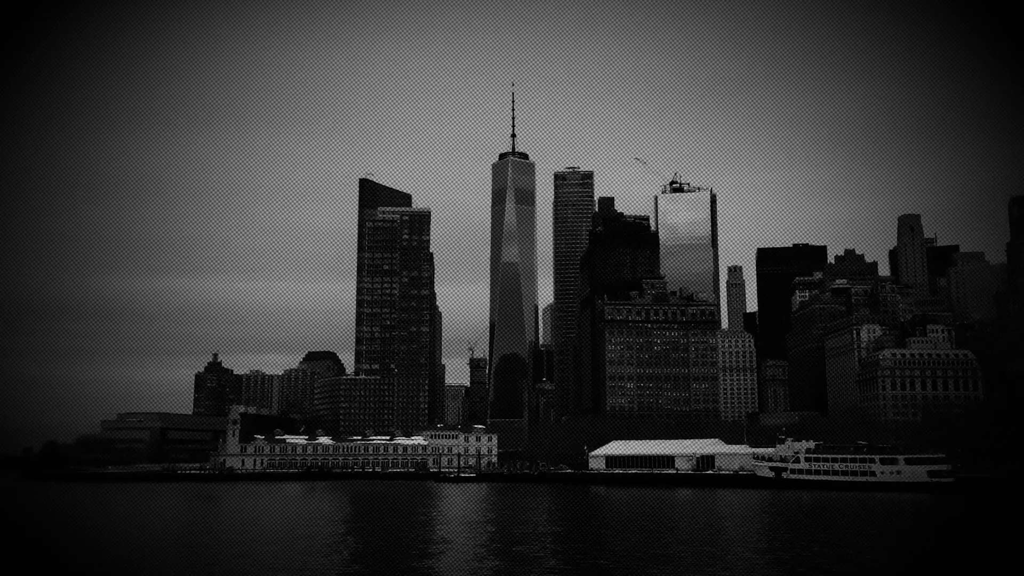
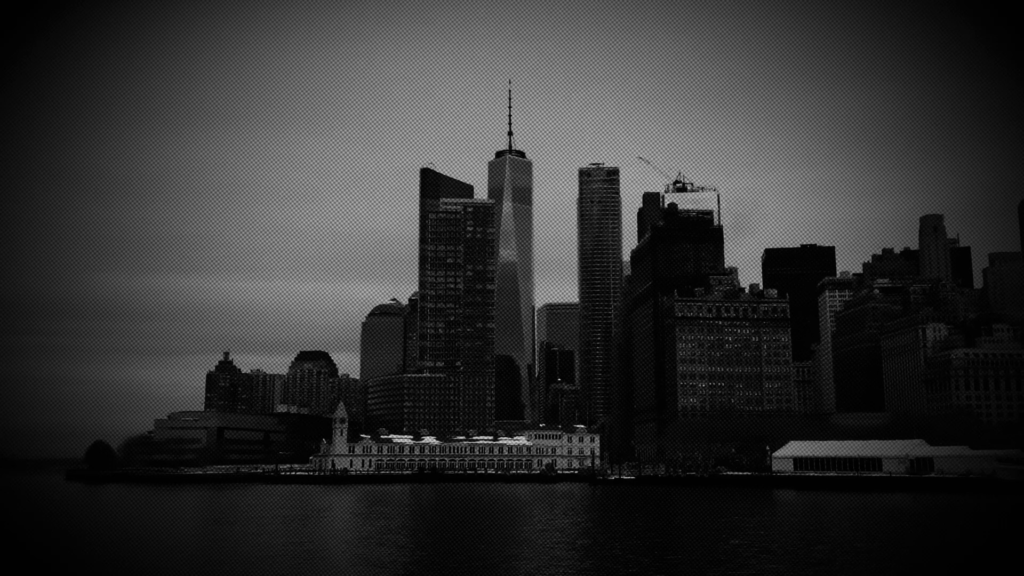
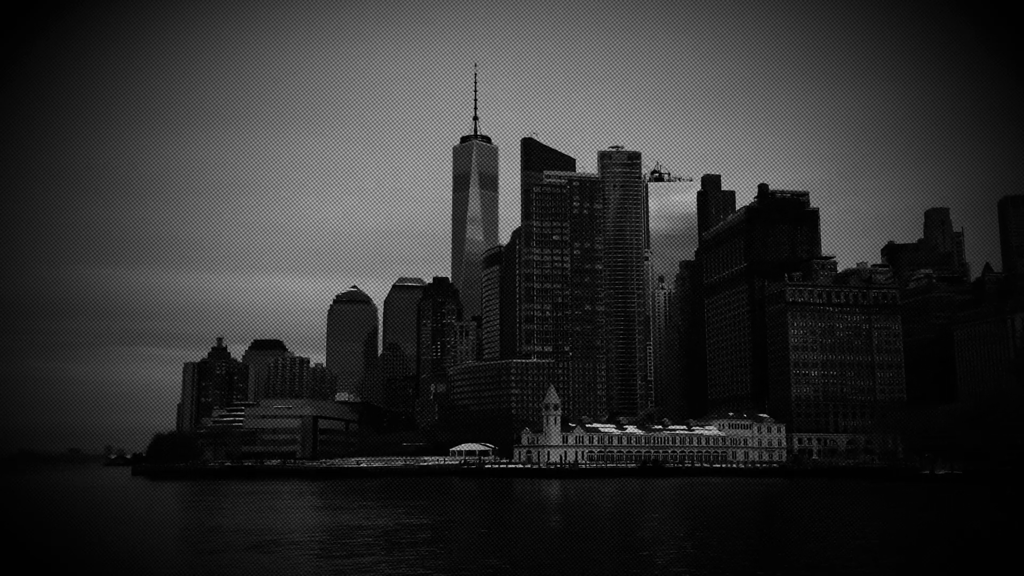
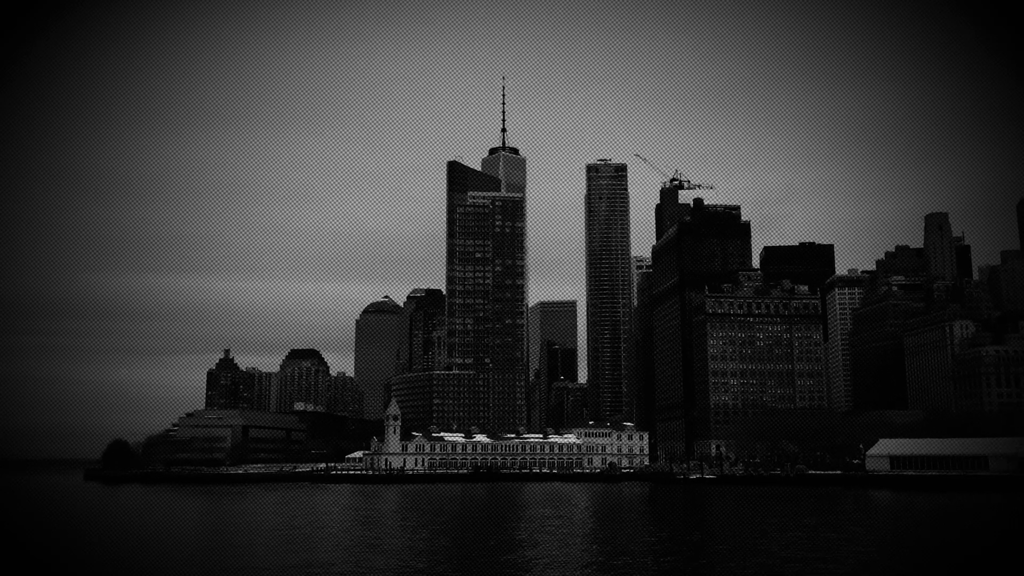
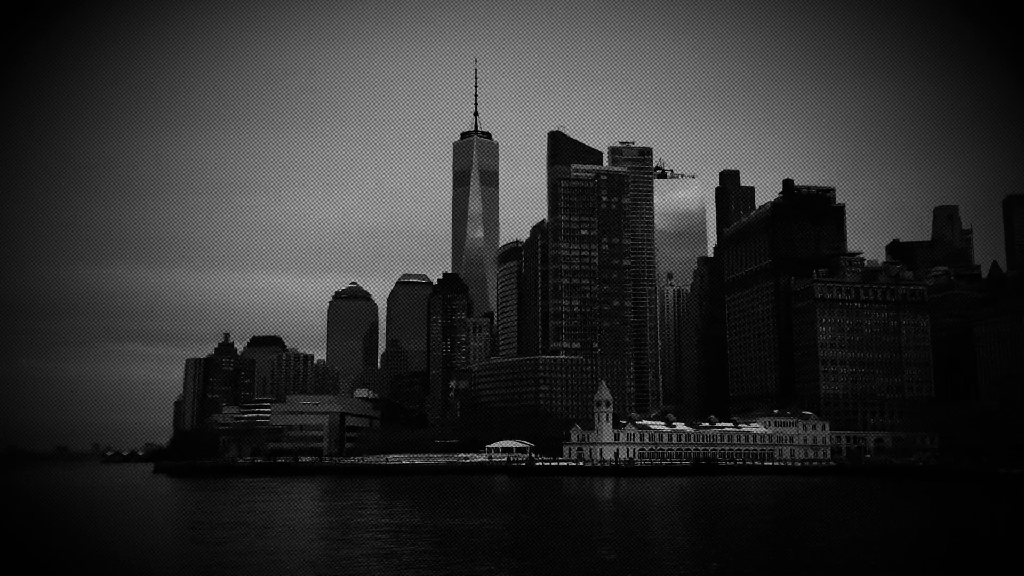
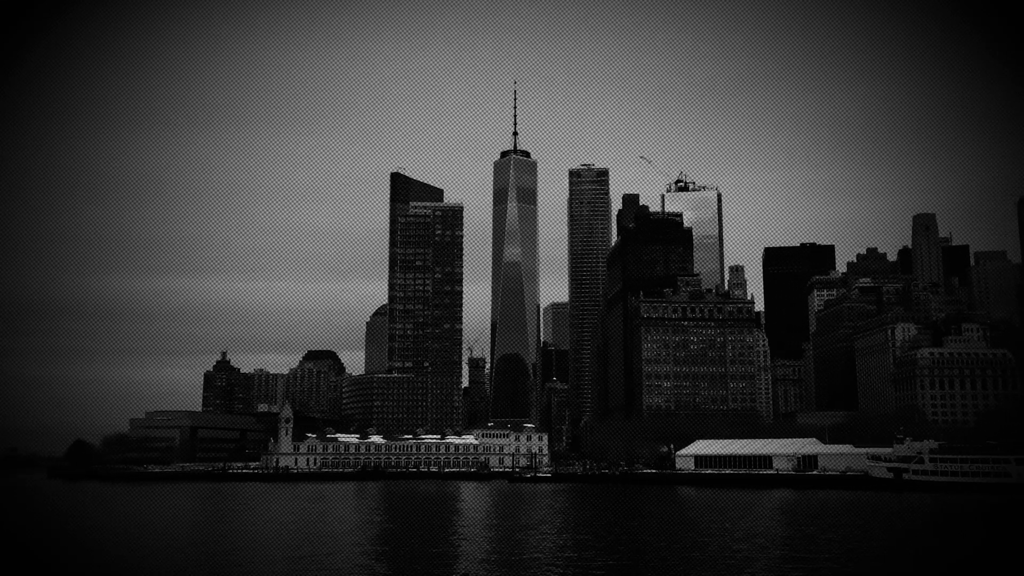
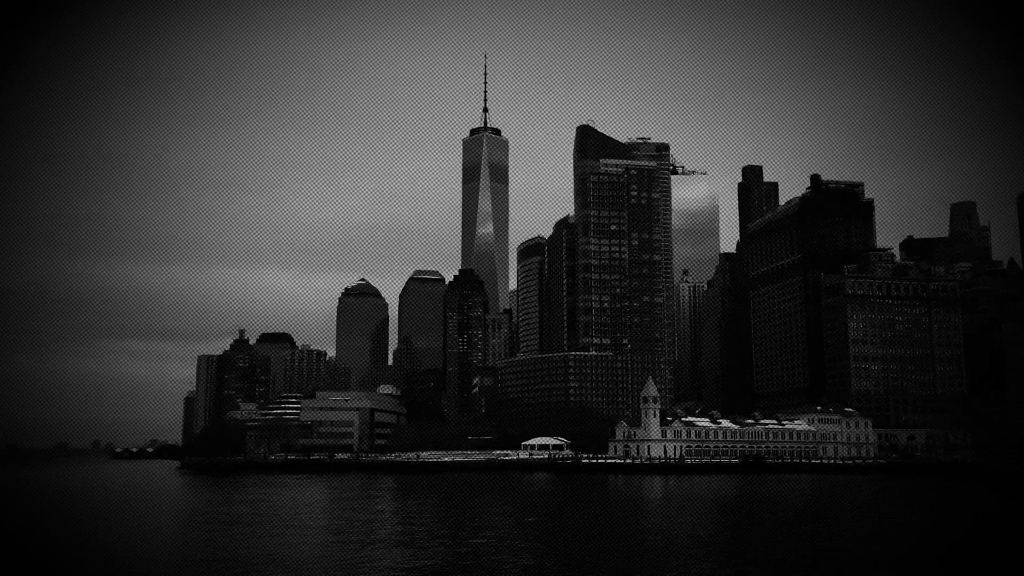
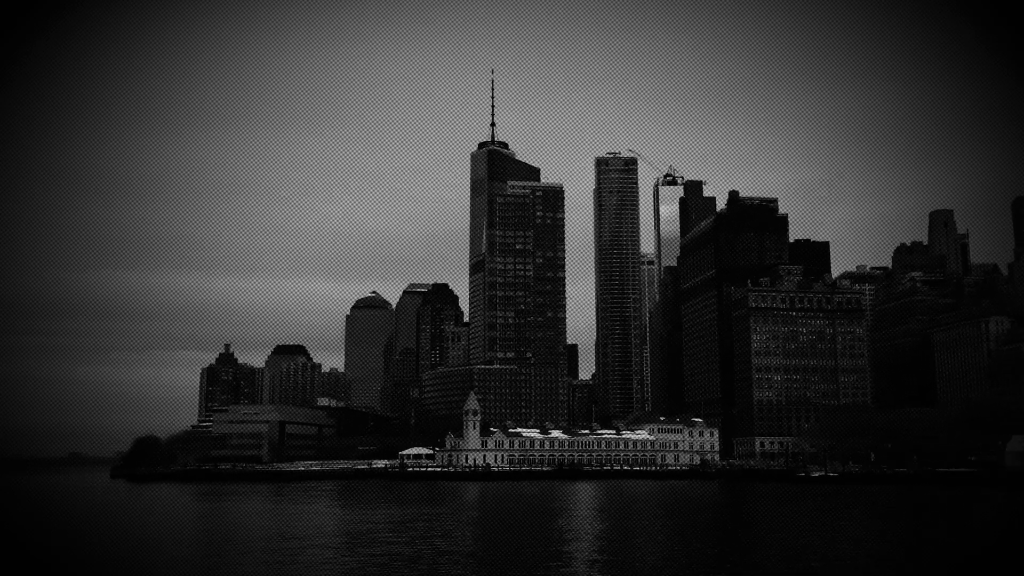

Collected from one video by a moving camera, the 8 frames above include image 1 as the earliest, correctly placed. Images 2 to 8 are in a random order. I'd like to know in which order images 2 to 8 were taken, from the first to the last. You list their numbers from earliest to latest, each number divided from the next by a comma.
6, 2, 4, 8, 3, 5, 7
